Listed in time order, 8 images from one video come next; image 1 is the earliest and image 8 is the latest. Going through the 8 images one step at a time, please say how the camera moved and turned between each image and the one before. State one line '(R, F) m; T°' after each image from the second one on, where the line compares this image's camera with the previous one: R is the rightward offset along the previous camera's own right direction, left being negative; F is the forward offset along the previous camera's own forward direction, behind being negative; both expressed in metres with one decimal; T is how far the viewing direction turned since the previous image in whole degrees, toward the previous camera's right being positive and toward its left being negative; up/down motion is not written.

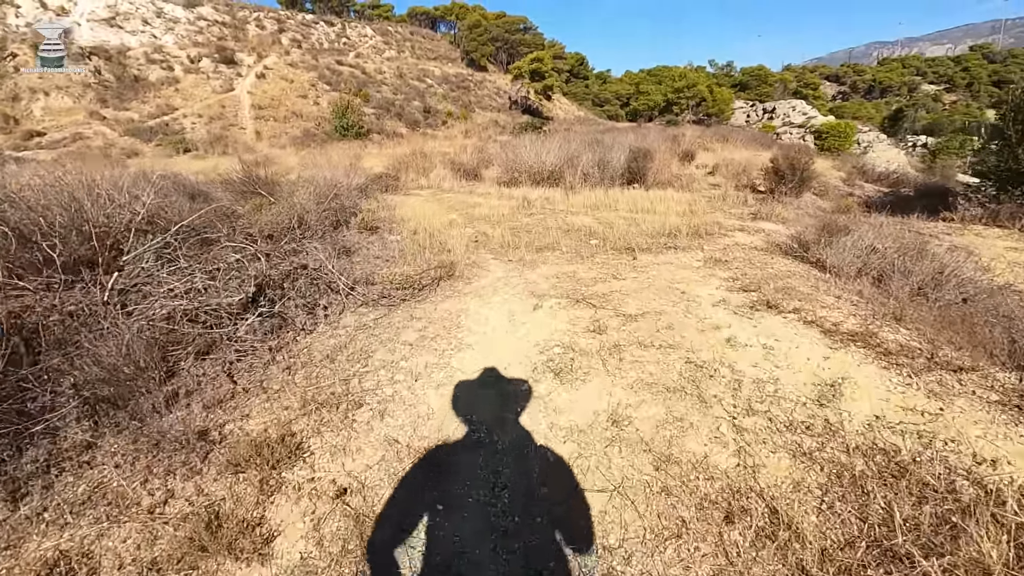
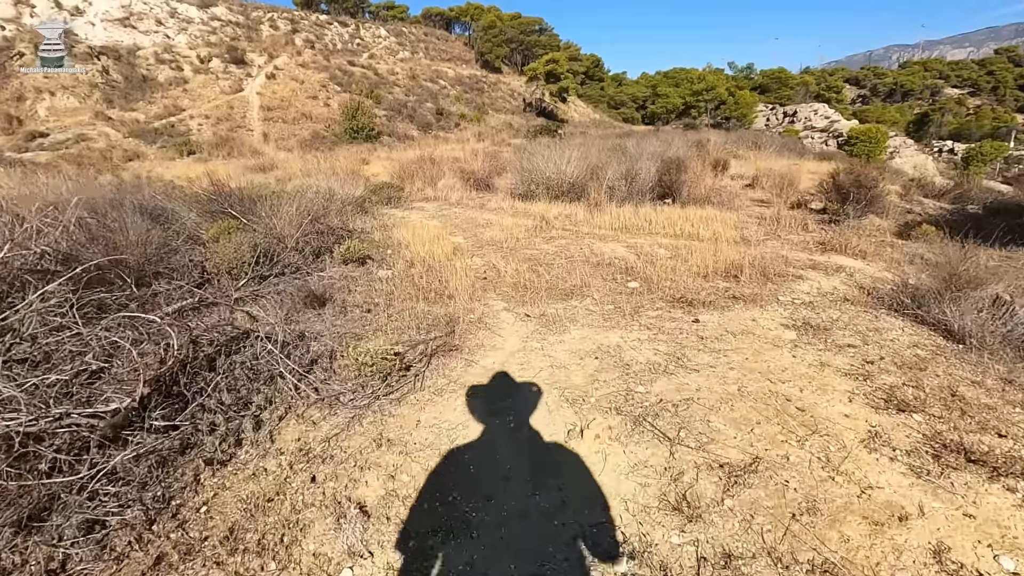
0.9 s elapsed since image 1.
(0.0, +1.1) m; -1°
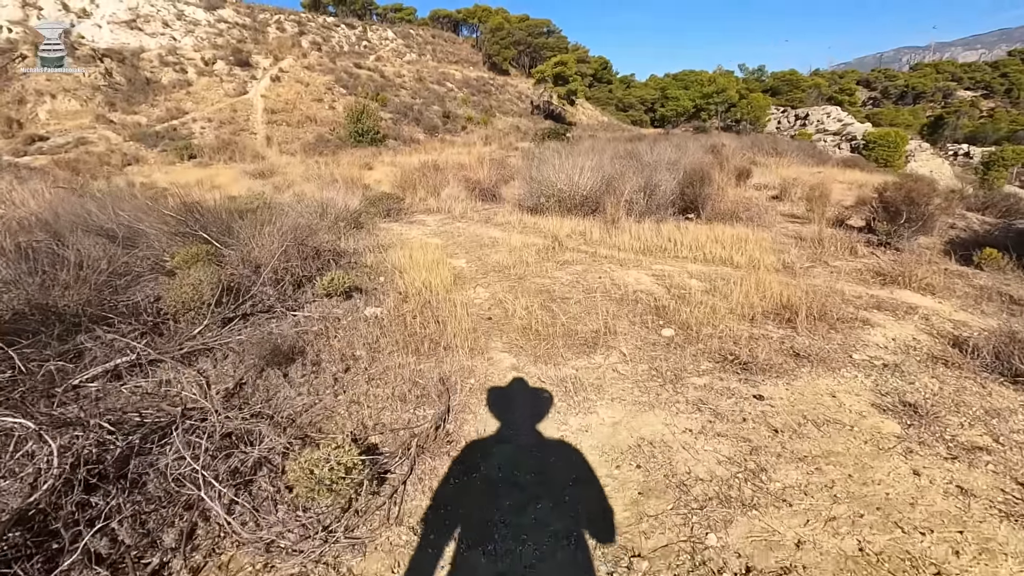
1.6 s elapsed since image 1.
(0.0, +0.7) m; -1°
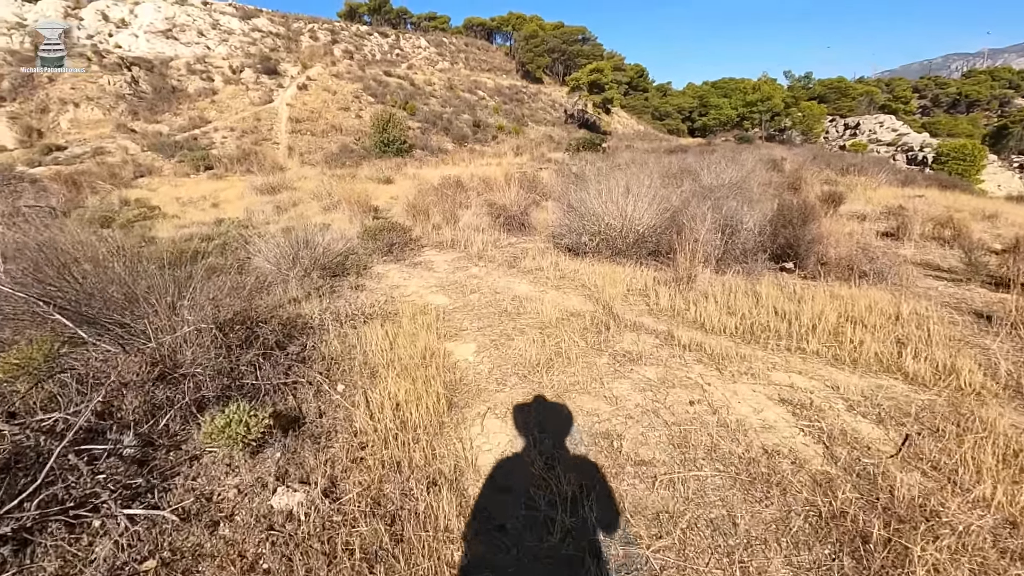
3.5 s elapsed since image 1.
(0.0, +1.9) m; -3°
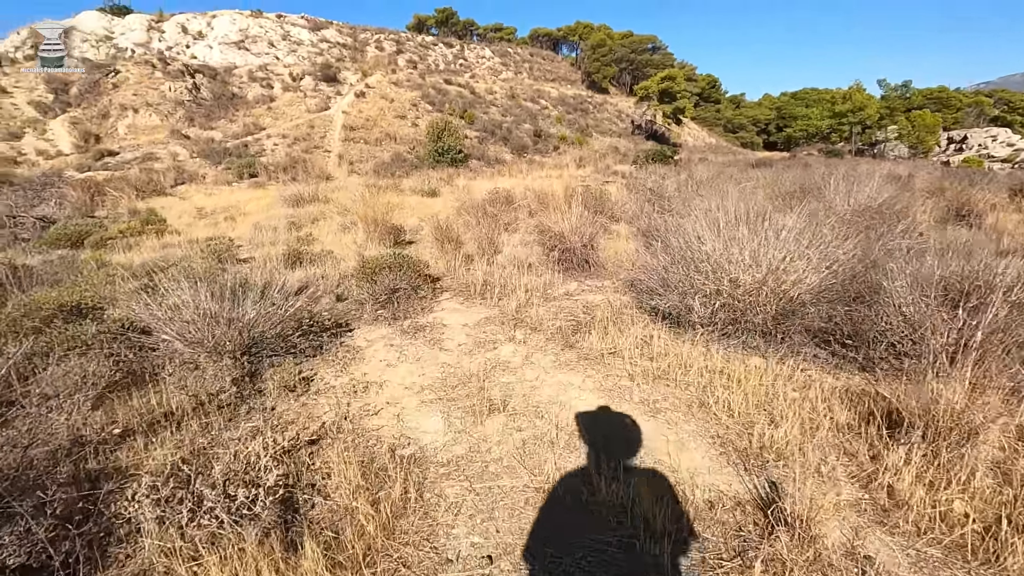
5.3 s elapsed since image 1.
(0.0, +2.4) m; -6°
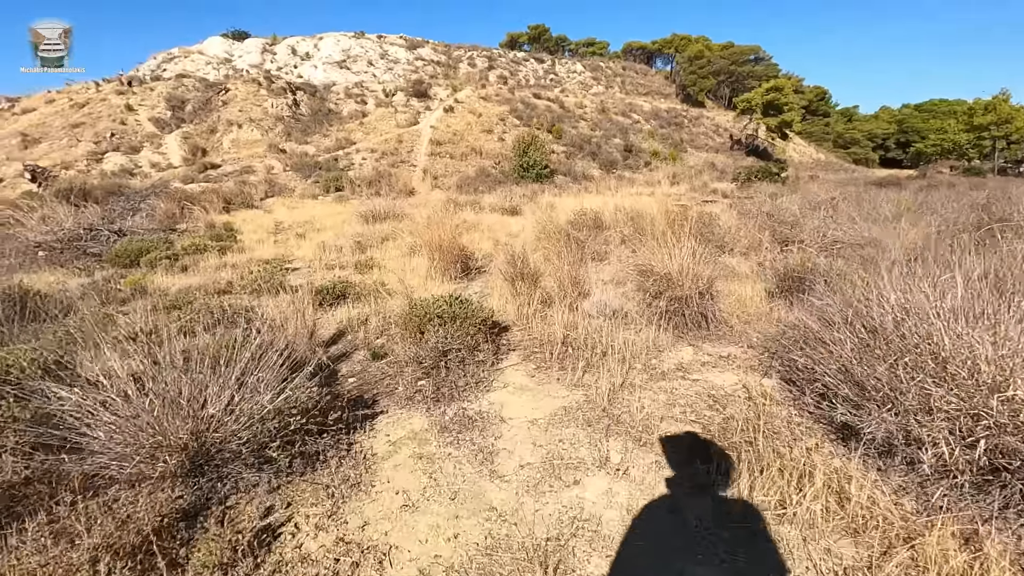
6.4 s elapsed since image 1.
(-0.1, +1.3) m; -9°
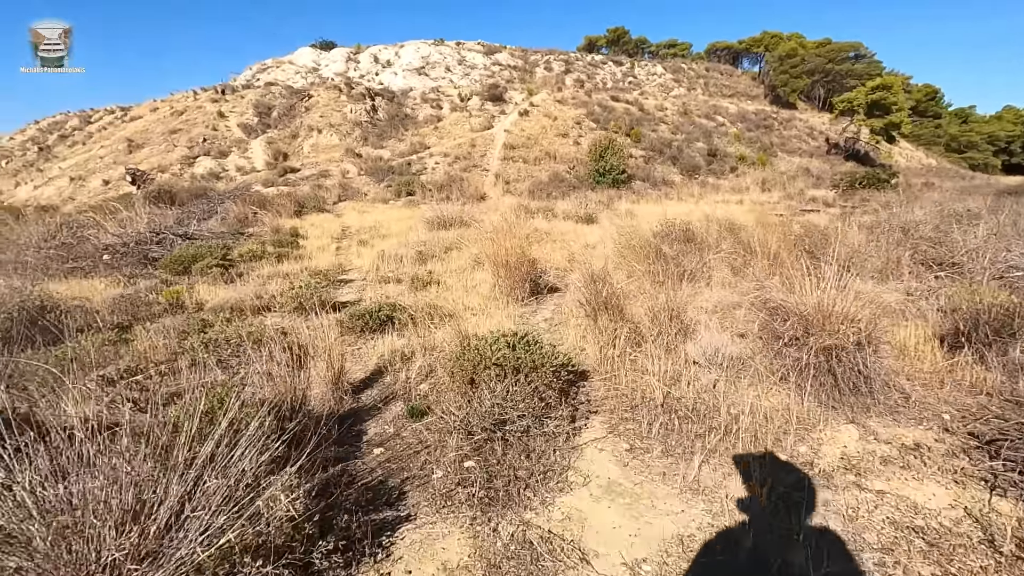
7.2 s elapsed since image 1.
(-0.1, +1.0) m; -7°
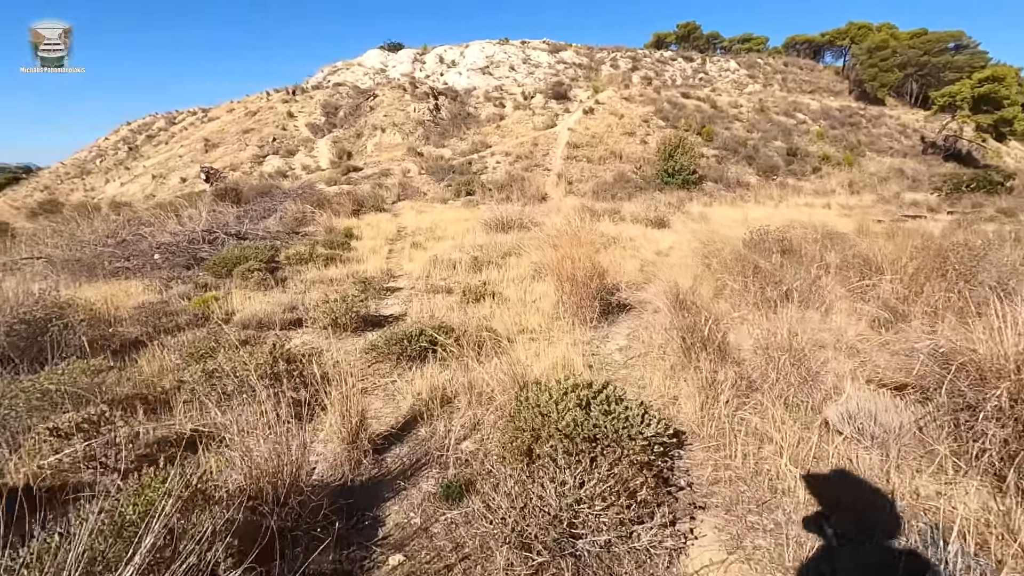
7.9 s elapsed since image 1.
(-0.1, +0.8) m; -6°
